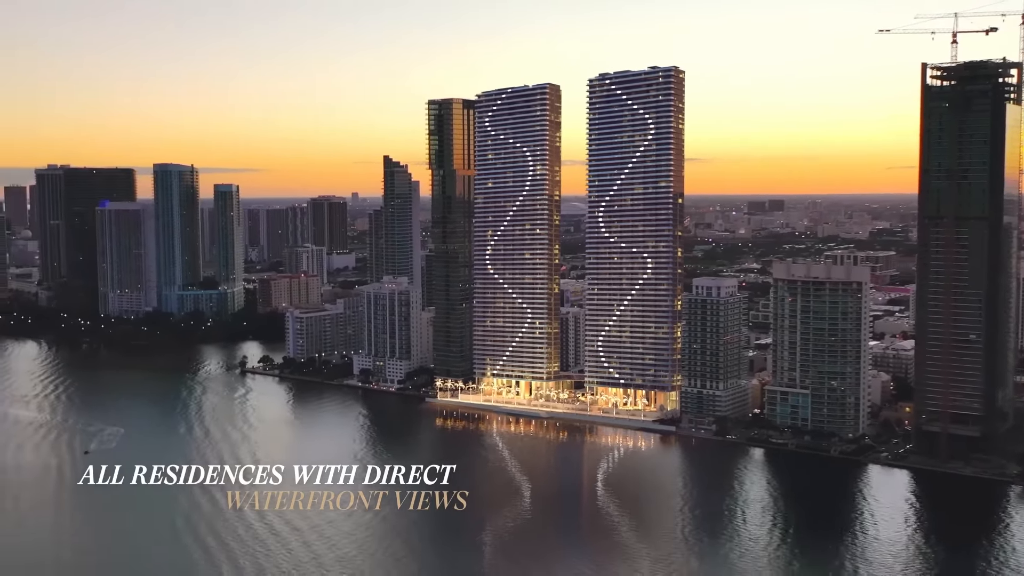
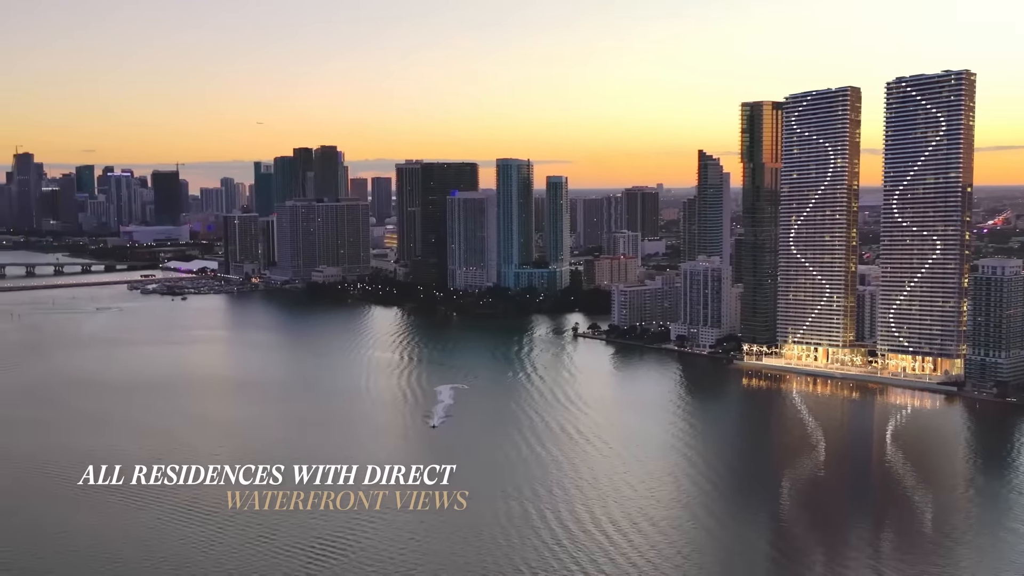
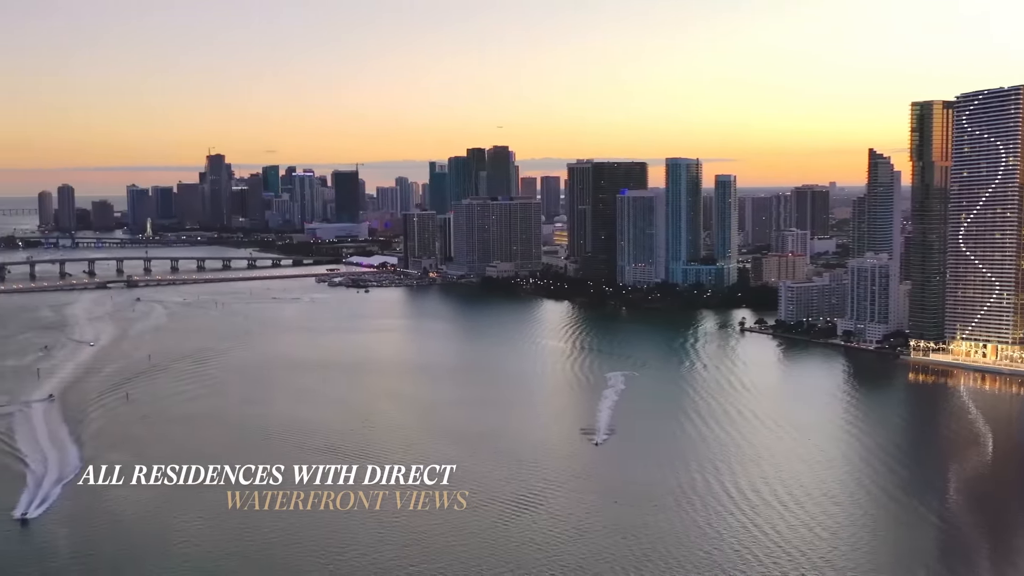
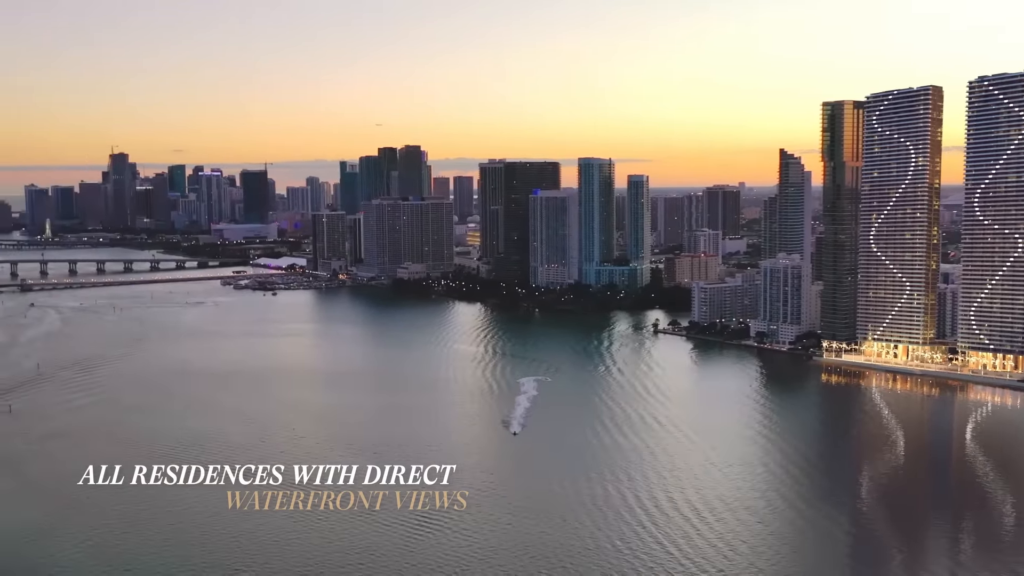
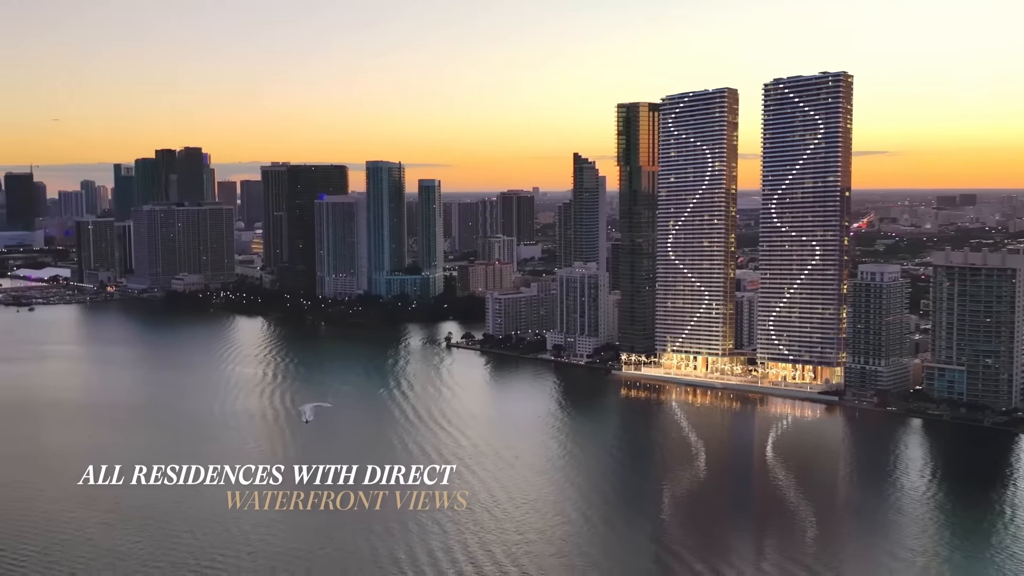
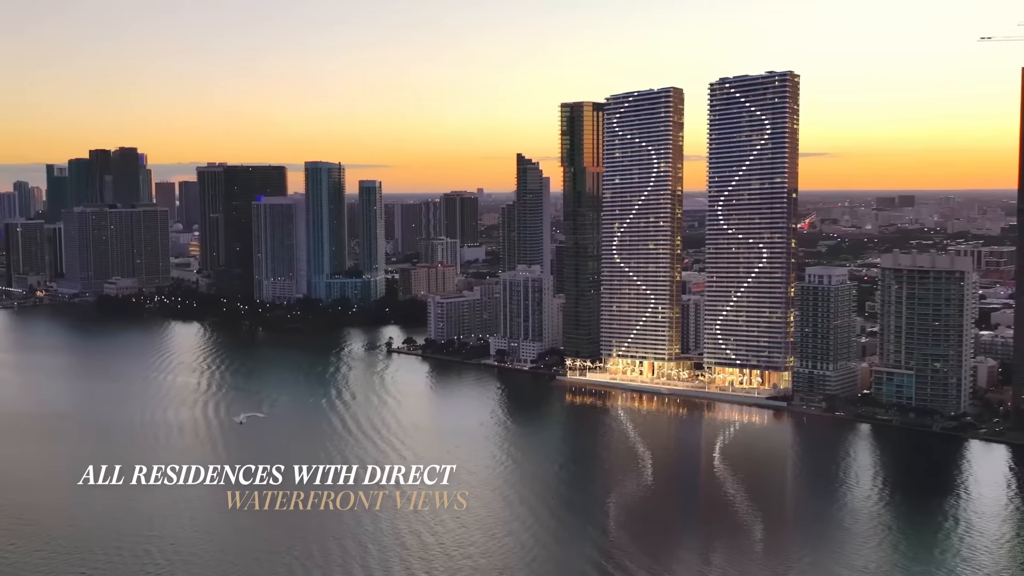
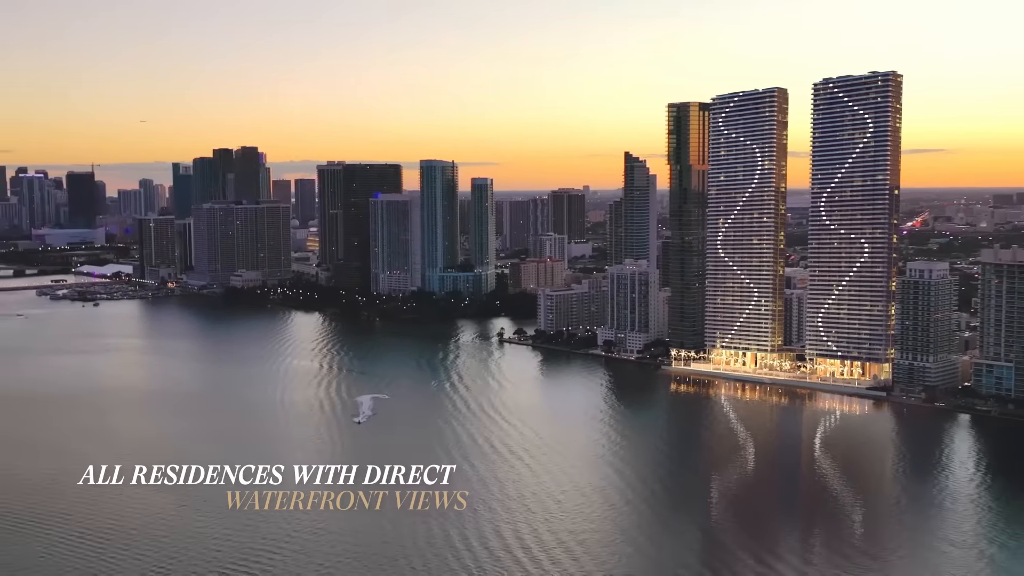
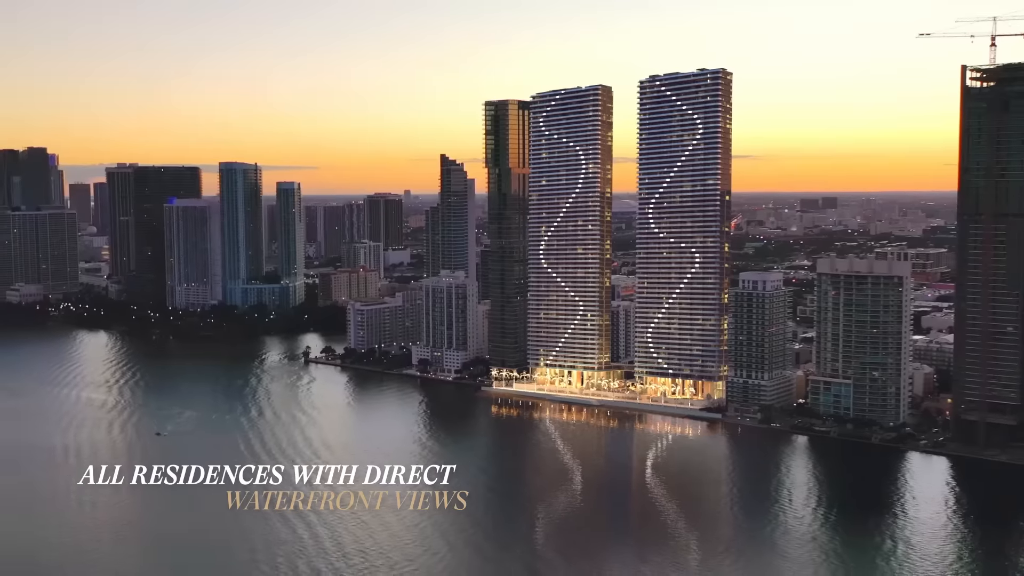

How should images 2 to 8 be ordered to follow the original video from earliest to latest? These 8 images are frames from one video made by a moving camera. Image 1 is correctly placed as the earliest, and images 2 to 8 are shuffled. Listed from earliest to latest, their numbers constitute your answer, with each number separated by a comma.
8, 6, 5, 7, 2, 4, 3
